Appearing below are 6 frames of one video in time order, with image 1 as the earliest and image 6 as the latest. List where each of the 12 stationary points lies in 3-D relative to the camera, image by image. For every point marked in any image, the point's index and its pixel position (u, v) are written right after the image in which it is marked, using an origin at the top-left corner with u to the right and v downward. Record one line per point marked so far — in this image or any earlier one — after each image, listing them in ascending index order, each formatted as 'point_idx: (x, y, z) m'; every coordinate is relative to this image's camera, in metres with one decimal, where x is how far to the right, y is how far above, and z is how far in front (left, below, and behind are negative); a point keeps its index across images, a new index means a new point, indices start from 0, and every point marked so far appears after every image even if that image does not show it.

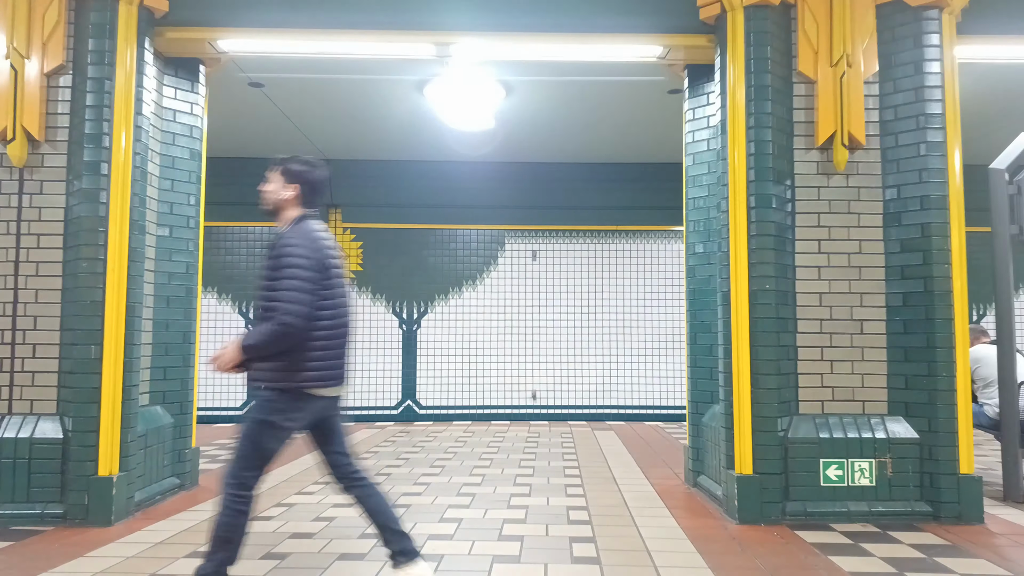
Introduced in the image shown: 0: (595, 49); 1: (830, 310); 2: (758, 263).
0: (+0.6, +1.7, +4.5) m
1: (+2.0, -0.1, +3.9) m
2: (+1.5, +0.2, +3.8) m
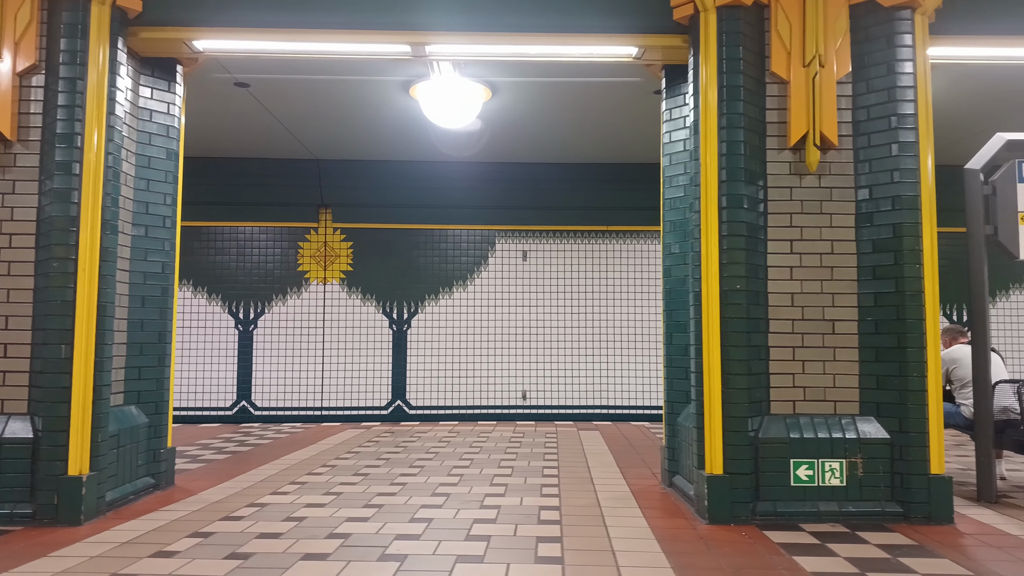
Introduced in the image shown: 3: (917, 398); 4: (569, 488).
0: (+0.4, +1.7, +4.5) m
1: (+1.8, -0.1, +3.9) m
2: (+1.3, +0.2, +3.8) m
3: (+2.4, -0.7, +3.7) m
4: (+0.4, -1.5, +4.6) m
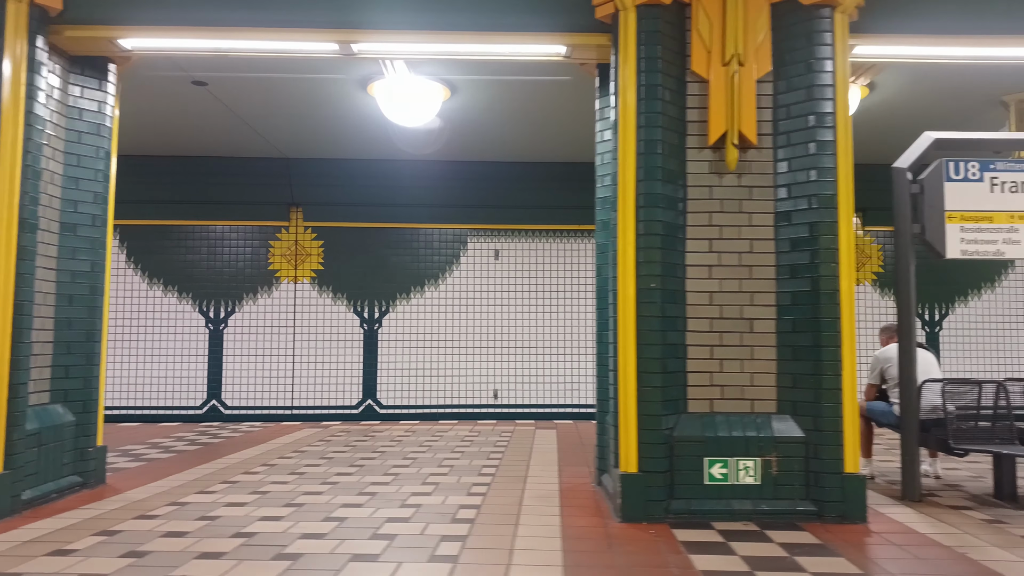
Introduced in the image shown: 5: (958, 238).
0: (-0.1, +1.7, +4.5) m
1: (+1.3, -0.1, +3.9) m
2: (+0.8, +0.2, +3.8) m
3: (+1.9, -0.7, +3.7) m
4: (-0.1, -1.5, +4.6) m
5: (+3.1, +0.3, +4.3) m
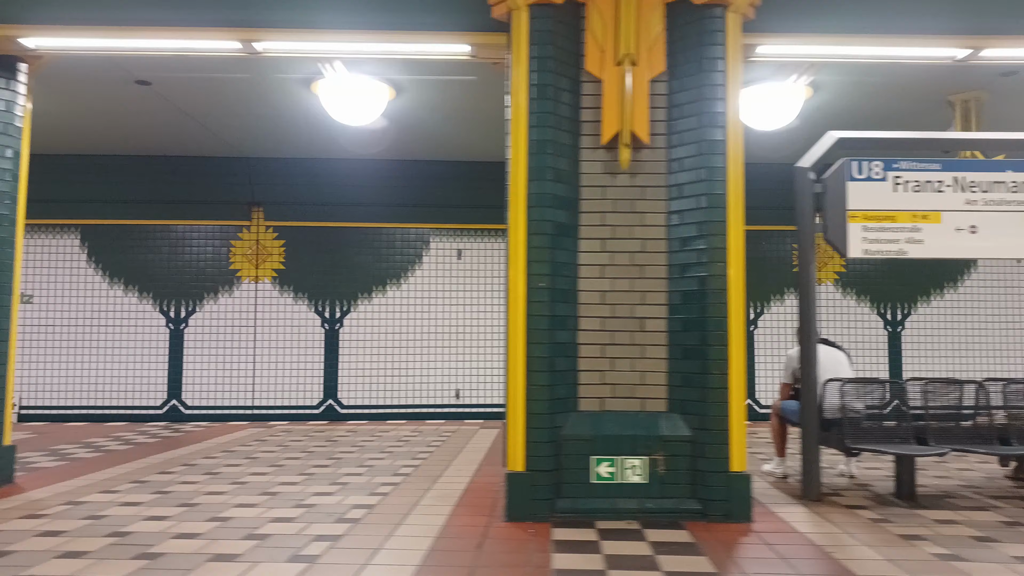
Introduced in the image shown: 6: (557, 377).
0: (-0.8, +1.7, +4.5) m
1: (+0.6, -0.1, +3.9) m
2: (+0.1, +0.2, +3.8) m
3: (+1.2, -0.7, +3.7) m
4: (-0.8, -1.5, +4.6) m
5: (+2.4, +0.4, +4.4) m
6: (+0.3, -0.6, +3.8) m
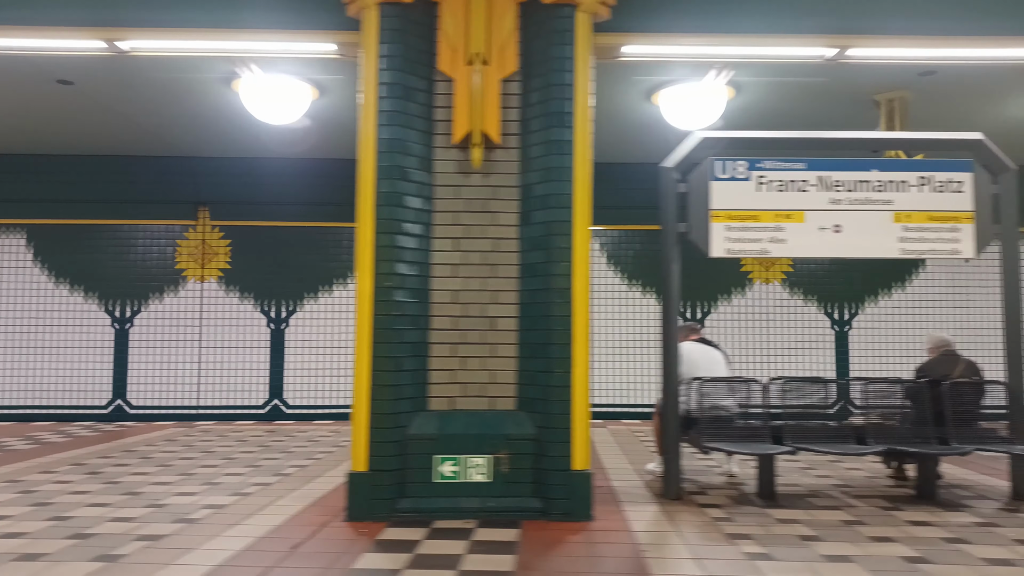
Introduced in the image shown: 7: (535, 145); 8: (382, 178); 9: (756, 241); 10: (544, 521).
0: (-1.7, +1.7, +4.5) m
1: (-0.3, -0.1, +3.9) m
2: (-0.8, +0.2, +3.8) m
3: (+0.3, -0.6, +3.7) m
4: (-1.8, -1.5, +4.6) m
5: (+1.5, +0.4, +4.4) m
6: (-0.7, -0.6, +3.8) m
7: (+0.2, +0.9, +3.9) m
8: (-0.8, +0.7, +3.9) m
9: (+1.7, +0.3, +4.4) m
10: (+0.2, -1.4, +3.7) m
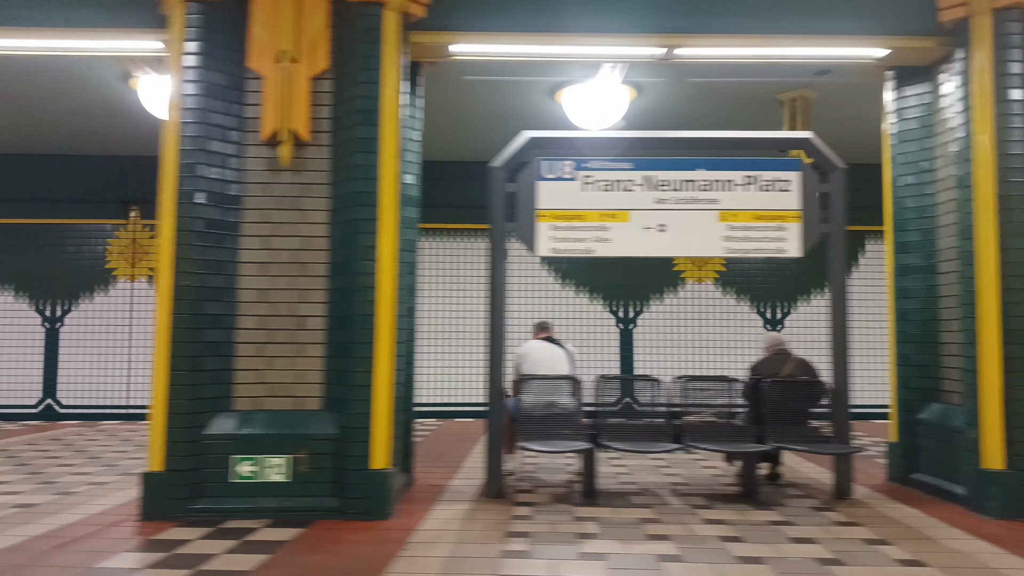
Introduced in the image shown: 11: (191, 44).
0: (-3.0, +1.7, +4.4) m
1: (-1.5, -0.1, +3.9) m
2: (-2.1, +0.2, +3.8) m
3: (-0.9, -0.6, +3.8) m
4: (-3.0, -1.5, +4.6) m
5: (+0.3, +0.4, +4.4) m
6: (-1.9, -0.5, +3.8) m
7: (-1.1, +0.9, +3.9) m
8: (-2.1, +0.7, +3.9) m
9: (+0.5, +0.3, +4.4) m
10: (-1.0, -1.4, +3.7) m
11: (-2.0, +1.5, +3.9) m
